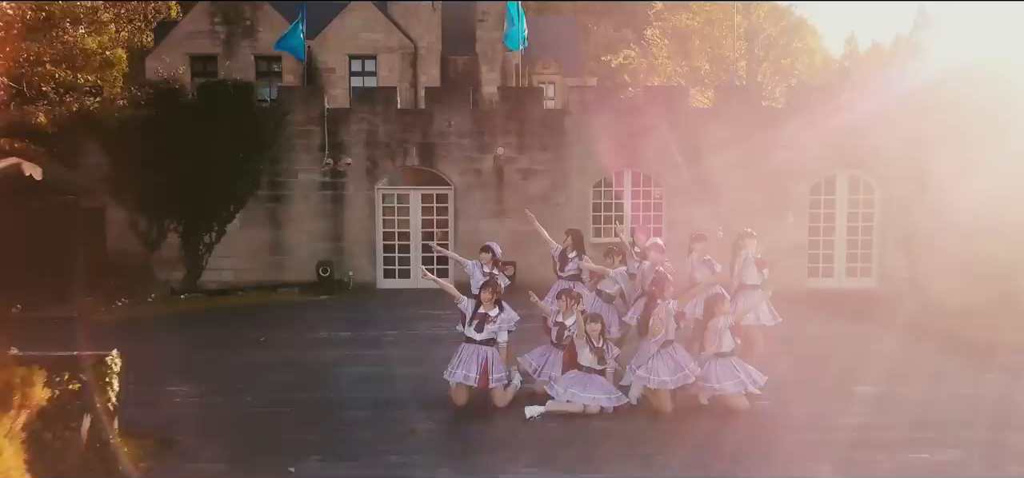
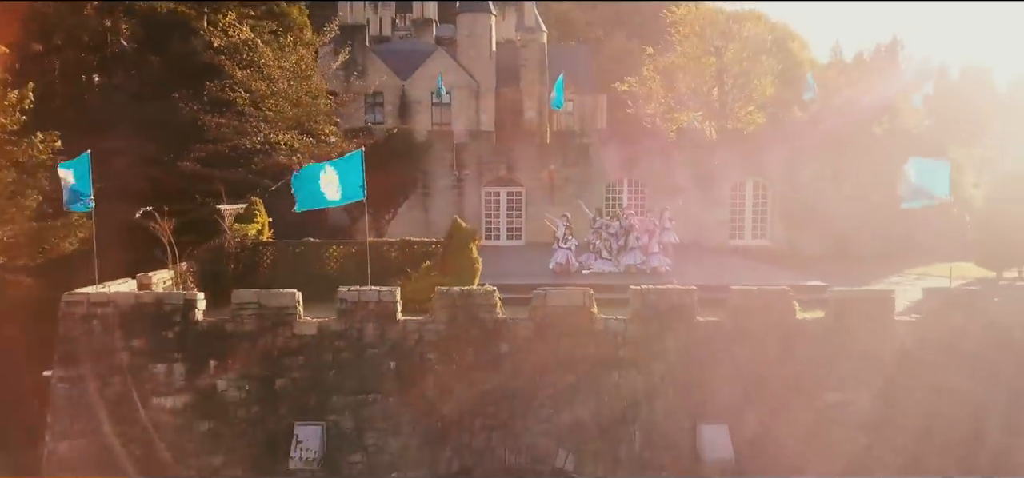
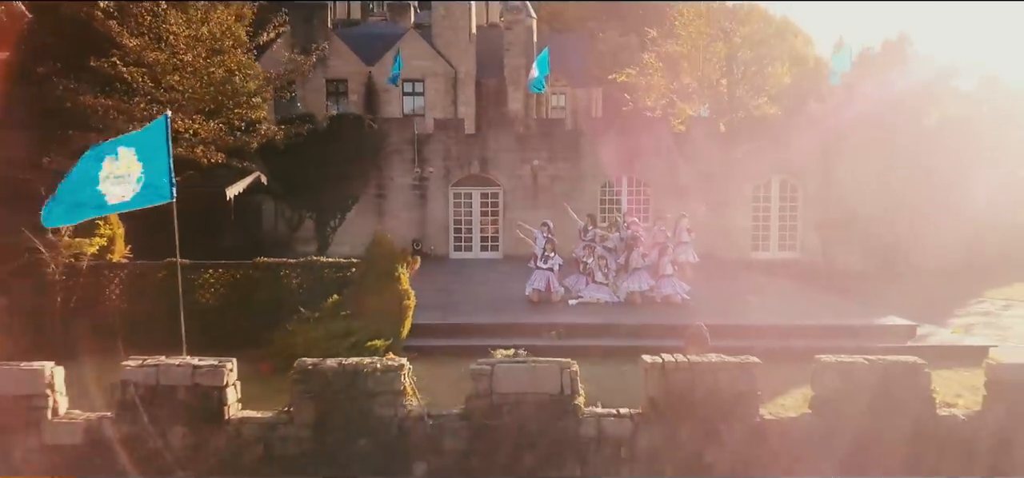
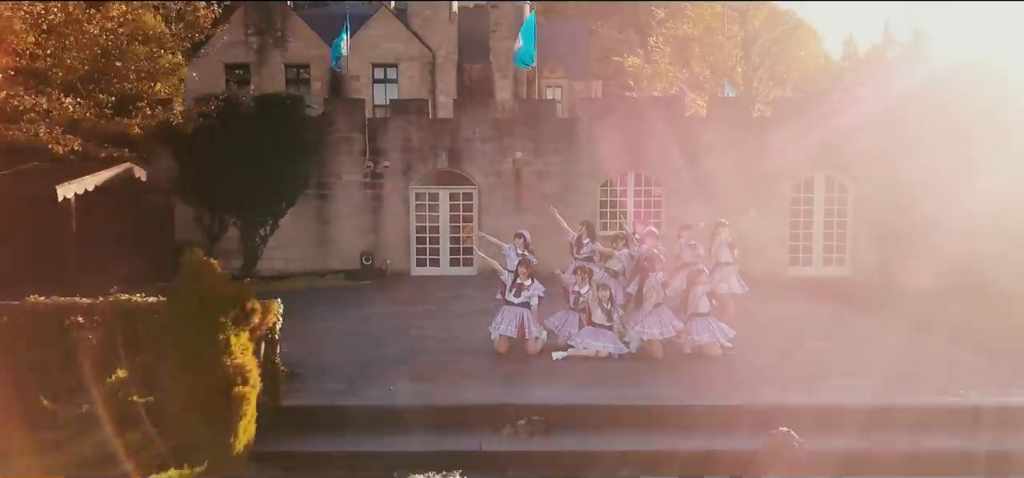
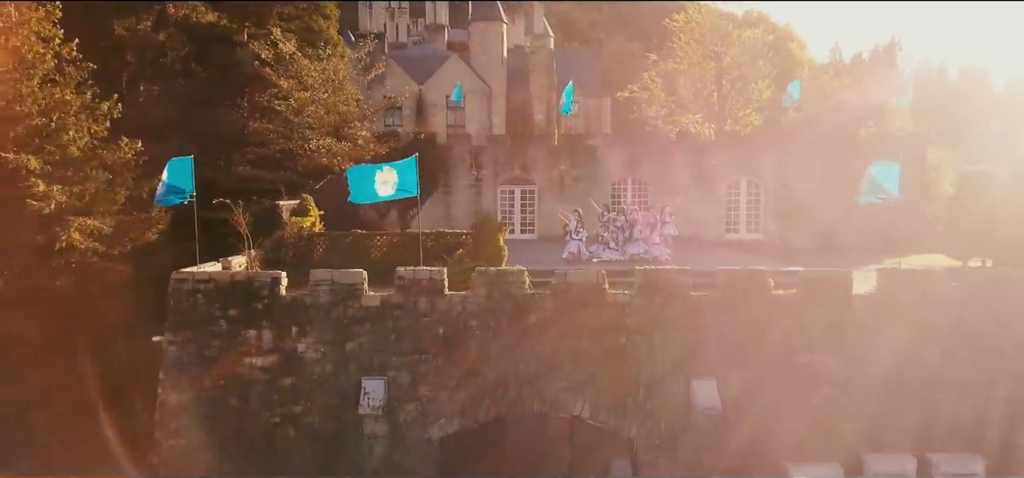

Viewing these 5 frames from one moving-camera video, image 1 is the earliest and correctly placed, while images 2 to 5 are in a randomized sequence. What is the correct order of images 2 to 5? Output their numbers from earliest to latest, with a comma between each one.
4, 3, 2, 5
